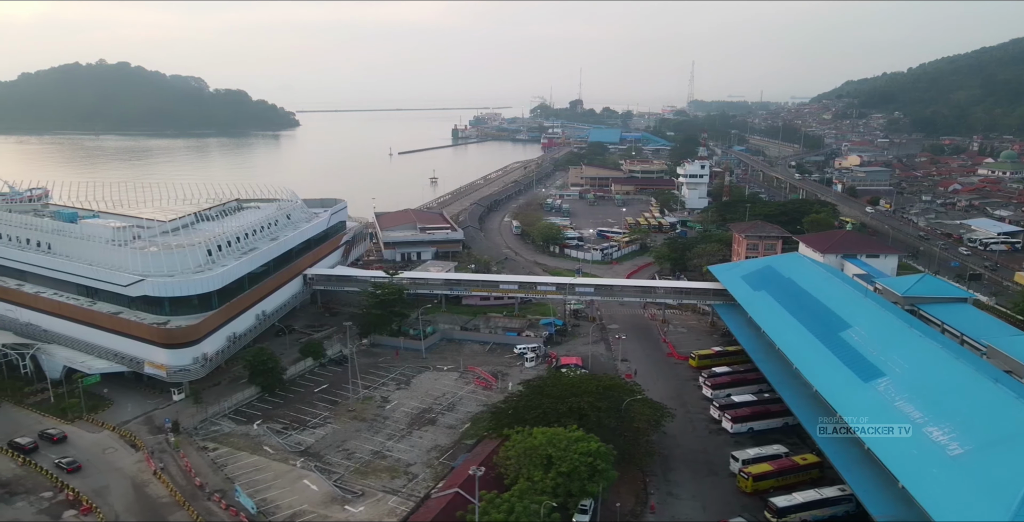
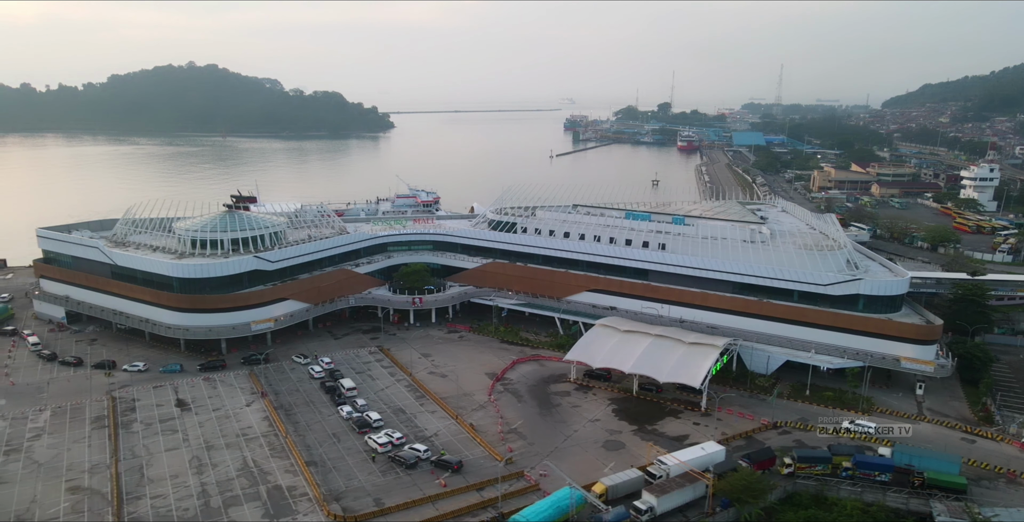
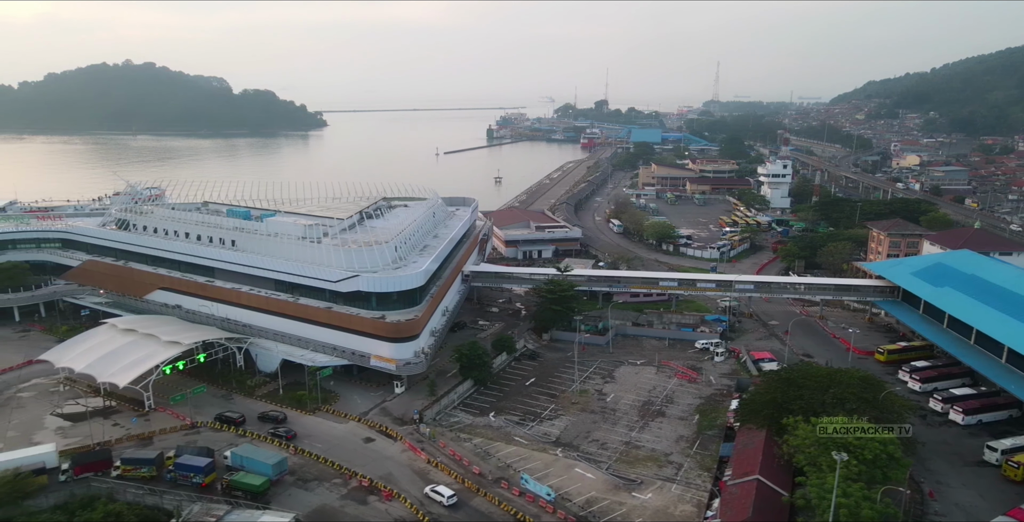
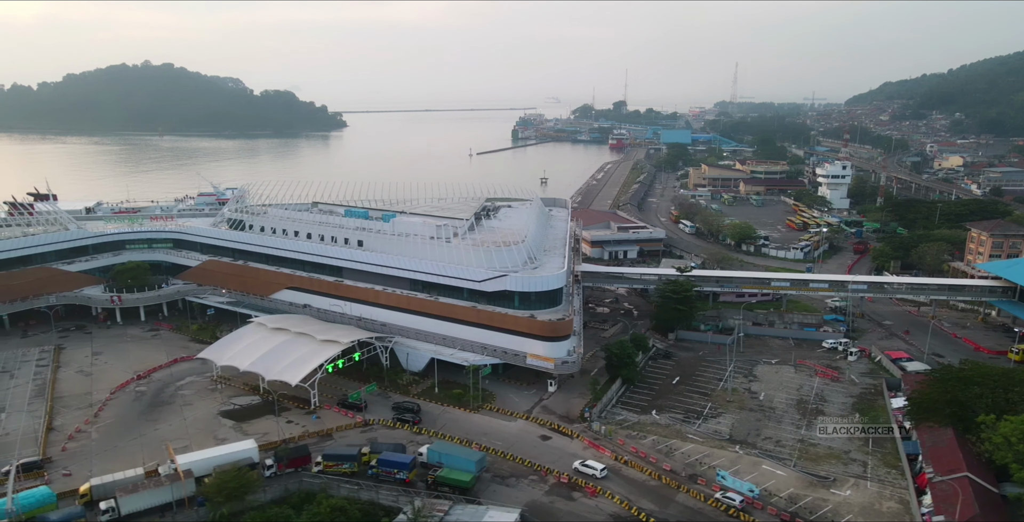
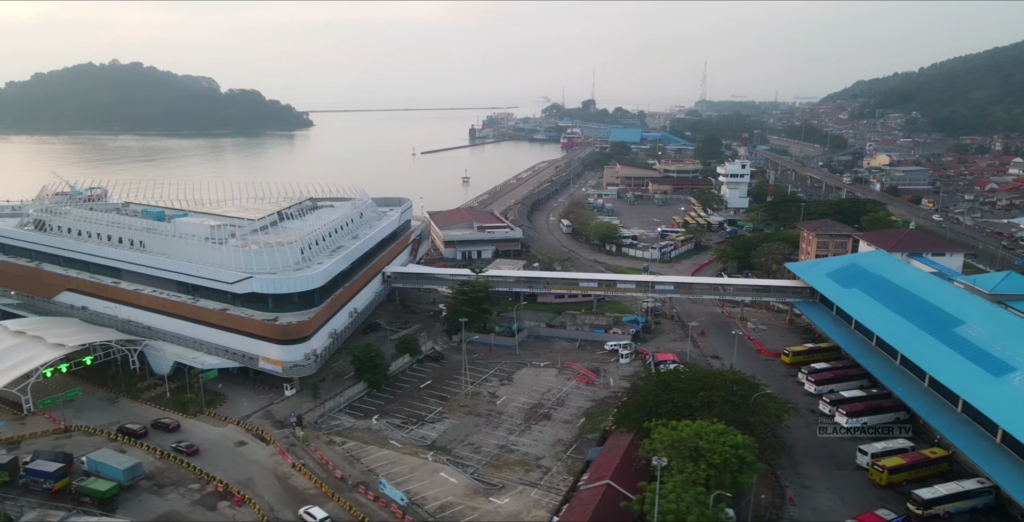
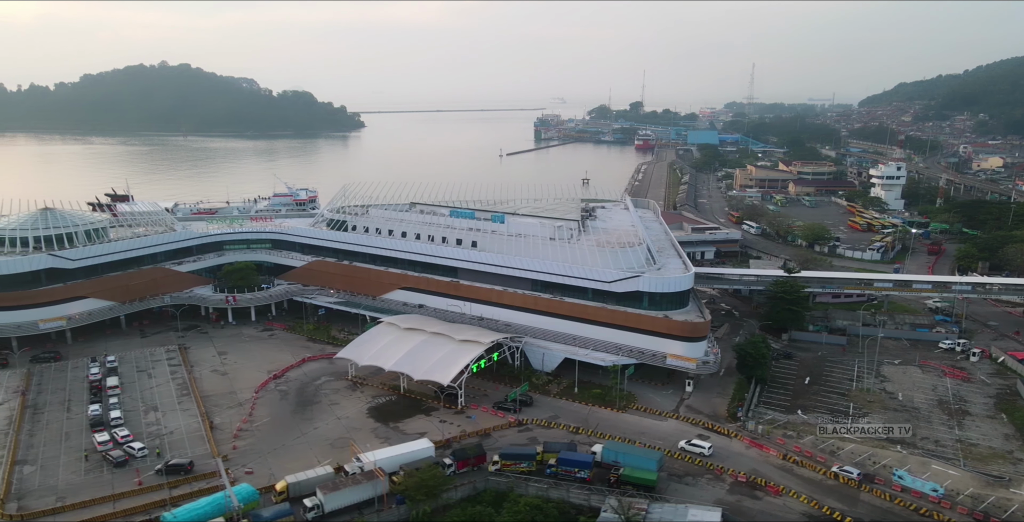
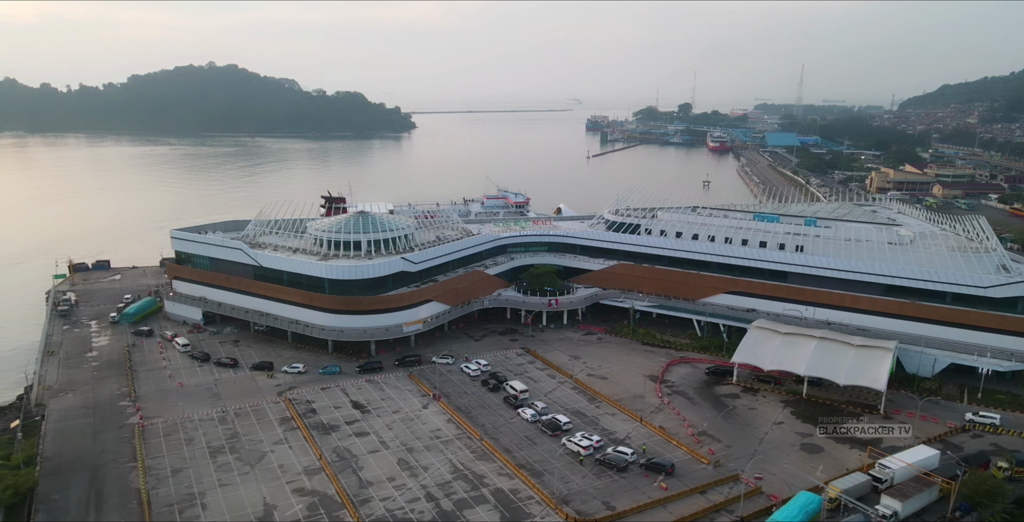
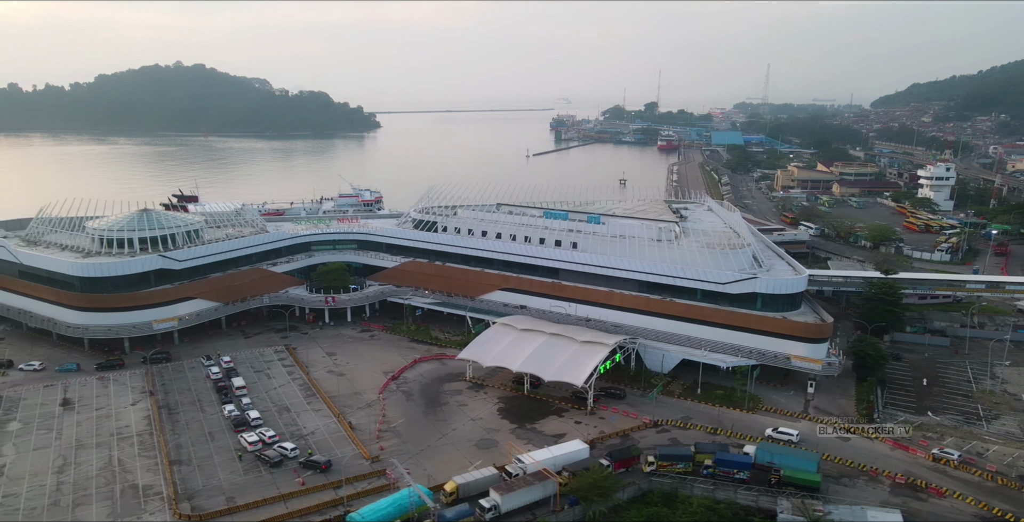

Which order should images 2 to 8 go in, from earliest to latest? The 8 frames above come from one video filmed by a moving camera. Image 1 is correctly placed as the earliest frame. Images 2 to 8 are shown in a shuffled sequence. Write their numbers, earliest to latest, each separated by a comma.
5, 3, 4, 6, 8, 2, 7
